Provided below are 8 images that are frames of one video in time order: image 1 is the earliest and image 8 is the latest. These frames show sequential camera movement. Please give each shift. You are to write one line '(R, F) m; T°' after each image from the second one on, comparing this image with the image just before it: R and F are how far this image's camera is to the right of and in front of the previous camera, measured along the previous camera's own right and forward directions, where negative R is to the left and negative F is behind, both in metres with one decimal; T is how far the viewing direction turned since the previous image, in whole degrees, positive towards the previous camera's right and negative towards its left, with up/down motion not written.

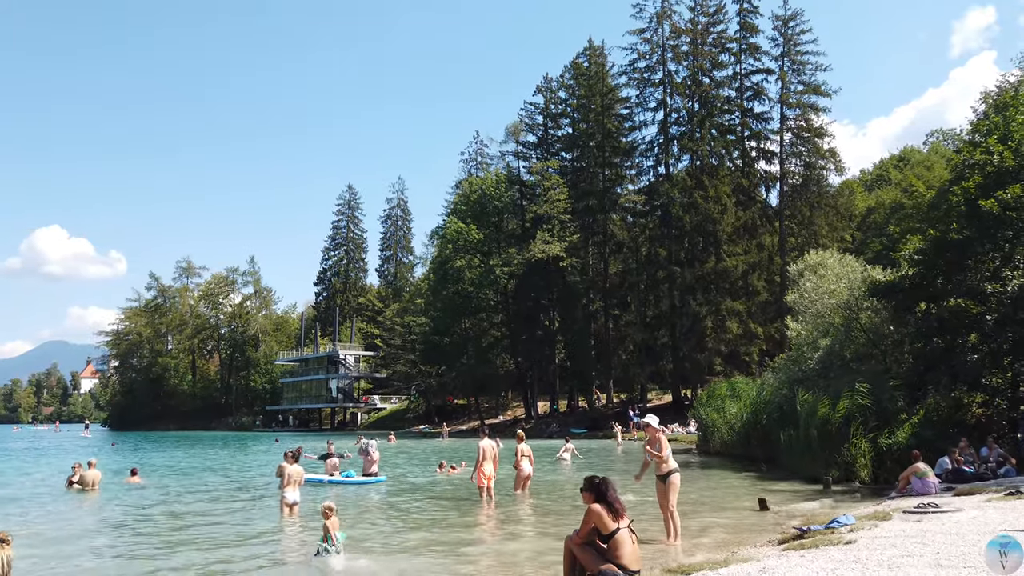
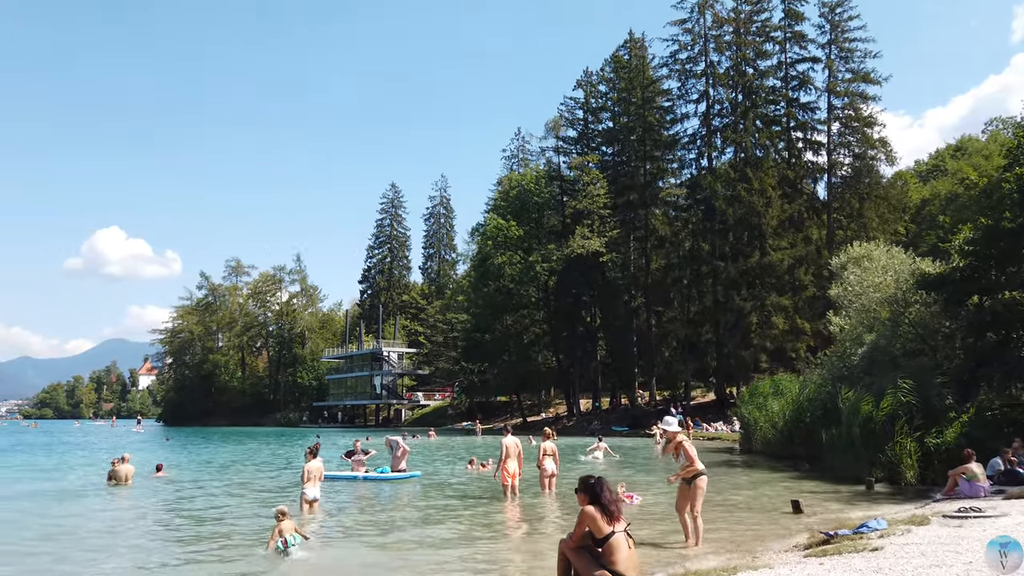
(+0.4, +0.3) m; -3°
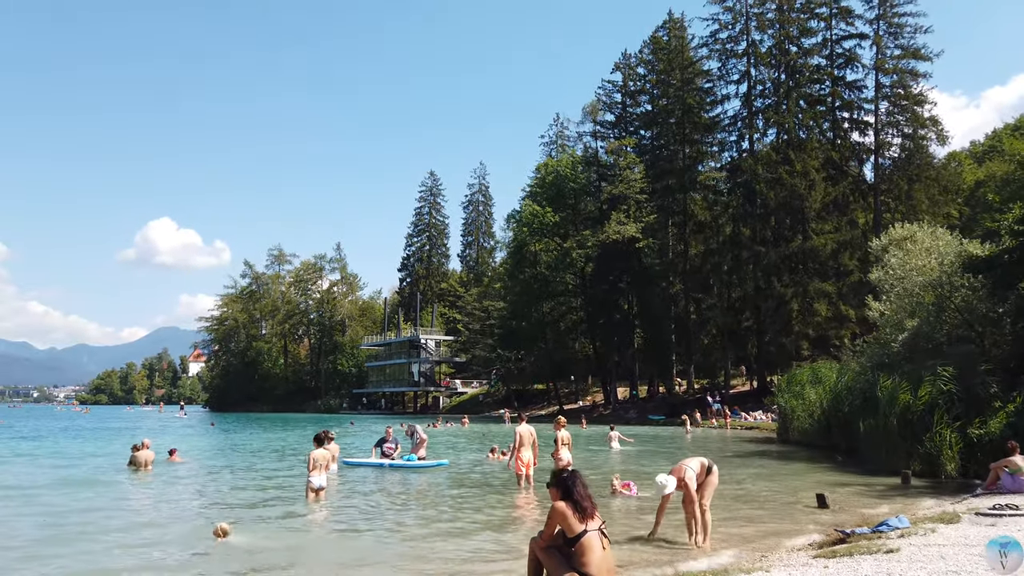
(+0.5, +0.4) m; -3°
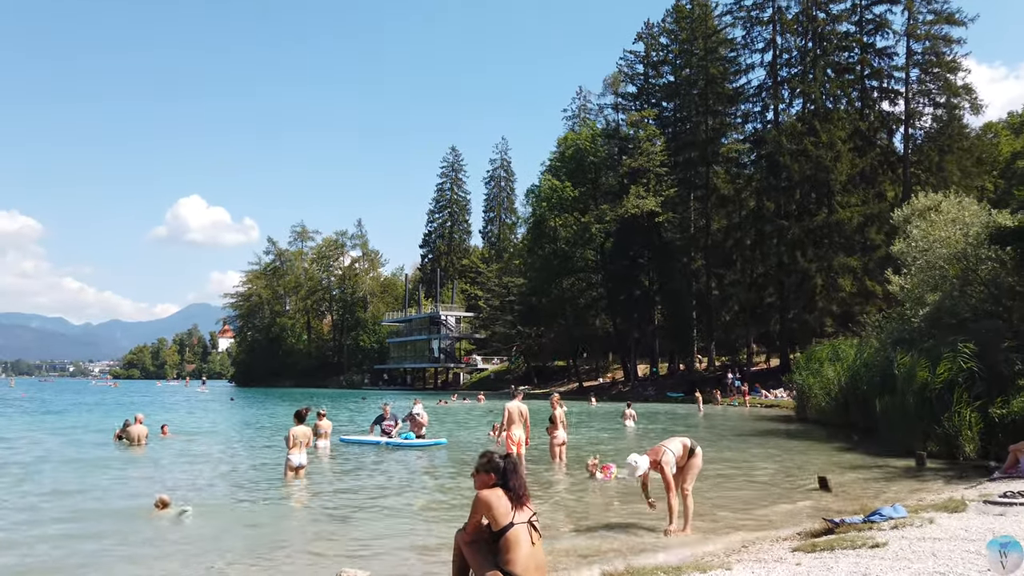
(+0.5, +0.6) m; -2°
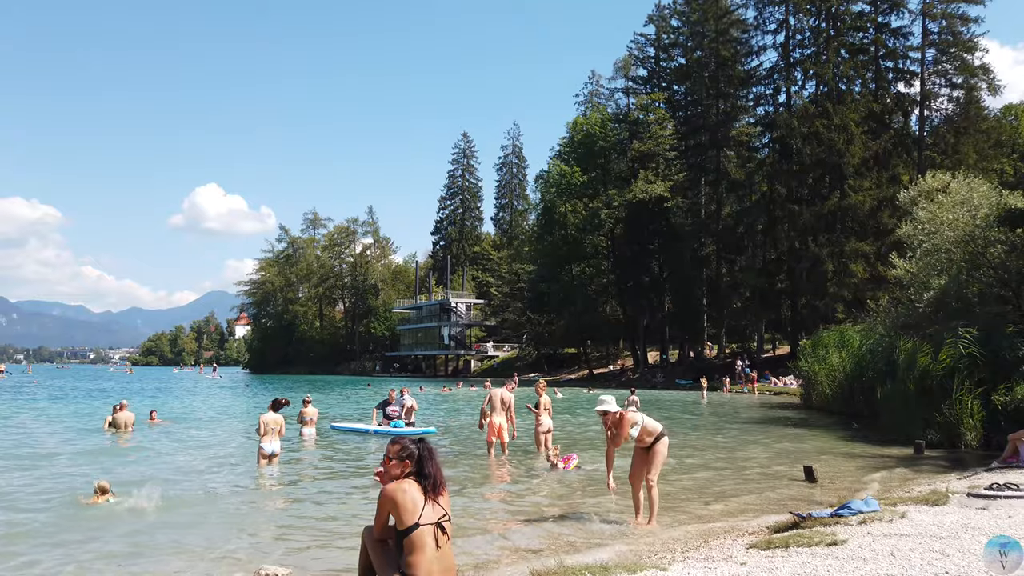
(+0.5, +0.3) m; -1°
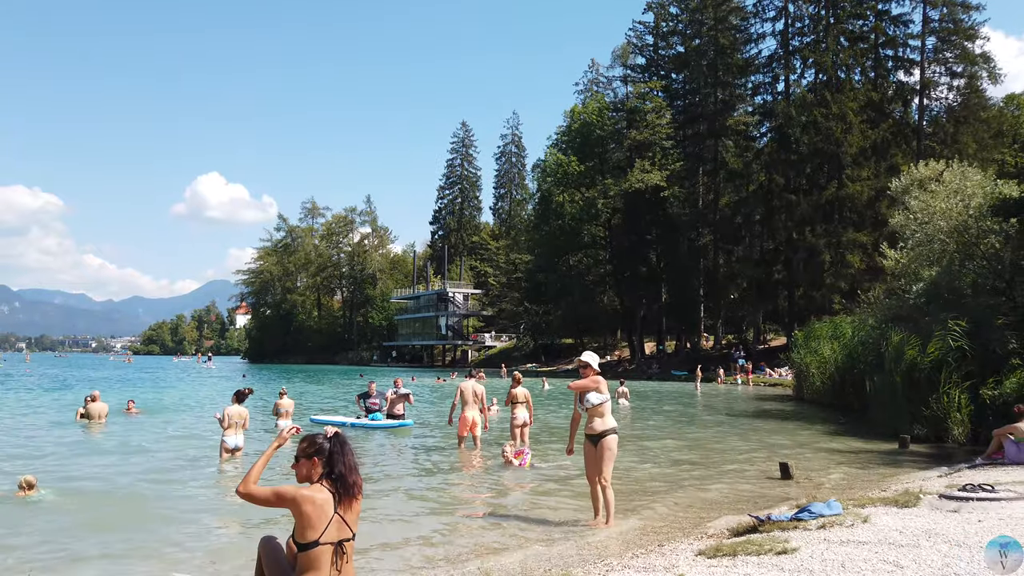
(+0.4, +0.3) m; 0°
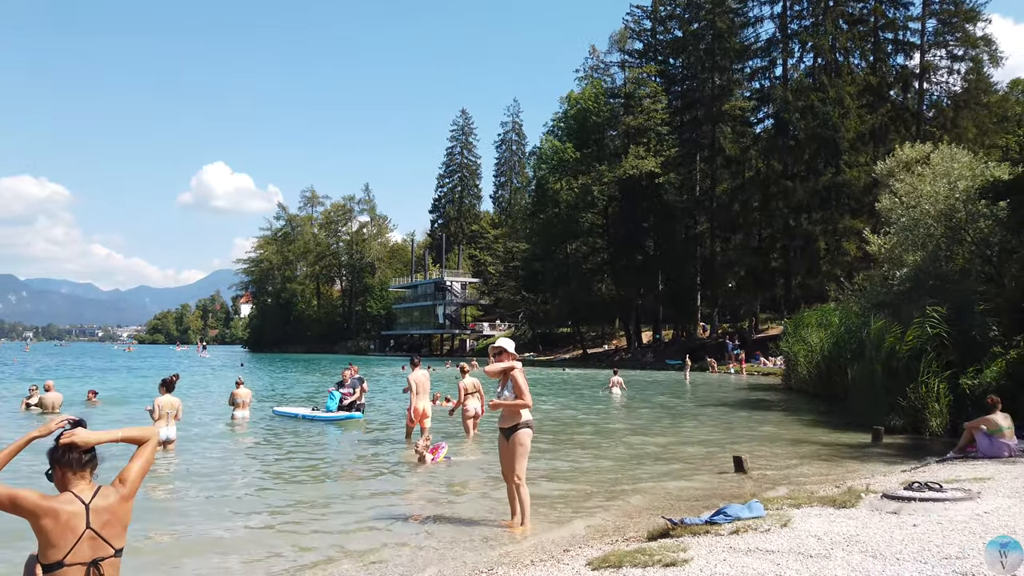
(+0.7, +0.5) m; 0°
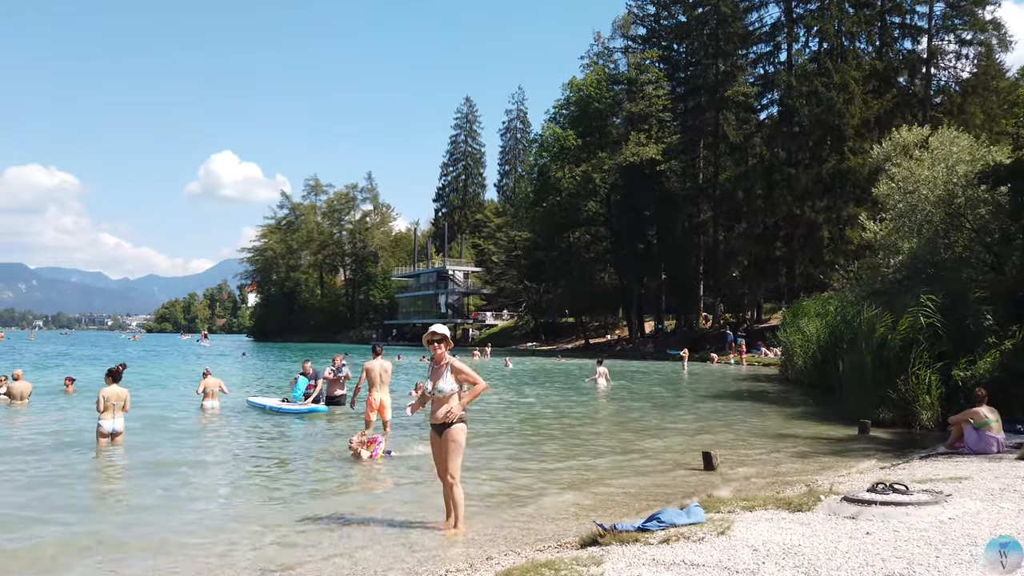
(+0.5, +0.4) m; -1°
